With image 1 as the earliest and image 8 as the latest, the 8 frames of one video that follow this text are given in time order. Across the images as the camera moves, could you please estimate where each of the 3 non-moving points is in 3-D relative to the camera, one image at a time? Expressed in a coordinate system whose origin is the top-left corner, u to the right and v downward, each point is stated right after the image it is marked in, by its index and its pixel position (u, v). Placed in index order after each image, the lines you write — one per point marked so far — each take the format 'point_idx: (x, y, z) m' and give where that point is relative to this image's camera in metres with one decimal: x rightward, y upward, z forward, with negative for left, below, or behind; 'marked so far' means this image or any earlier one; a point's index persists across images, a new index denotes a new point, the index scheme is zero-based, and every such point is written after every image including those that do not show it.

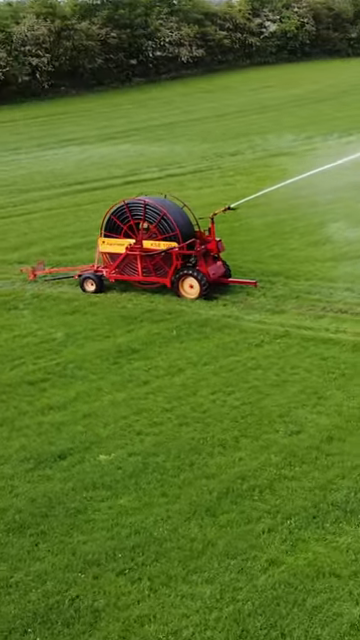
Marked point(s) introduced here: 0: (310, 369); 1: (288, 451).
0: (+1.6, -0.6, +10.3) m
1: (+1.1, -1.3, +8.5) m
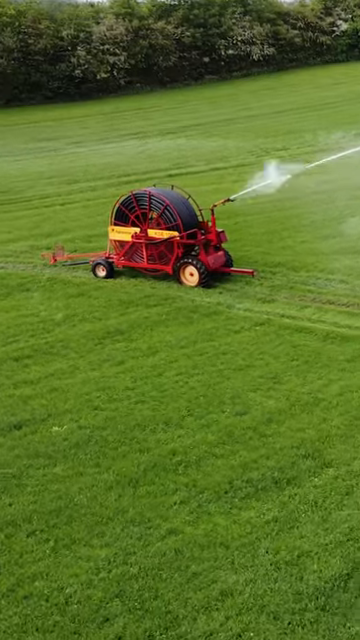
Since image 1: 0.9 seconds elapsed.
0: (+1.2, -0.4, +10.4) m
1: (+0.5, -1.1, +8.5) m
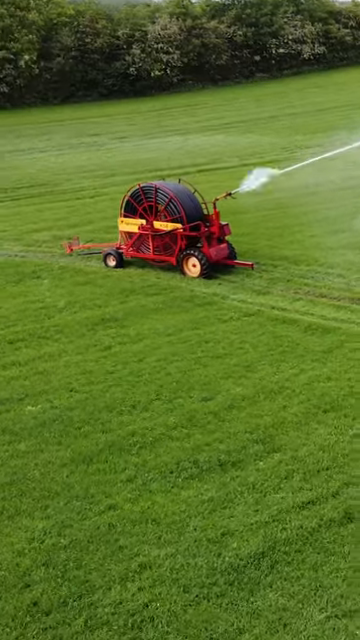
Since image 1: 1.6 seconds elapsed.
0: (+1.0, -0.3, +10.4) m
1: (+0.1, -1.0, +8.6) m
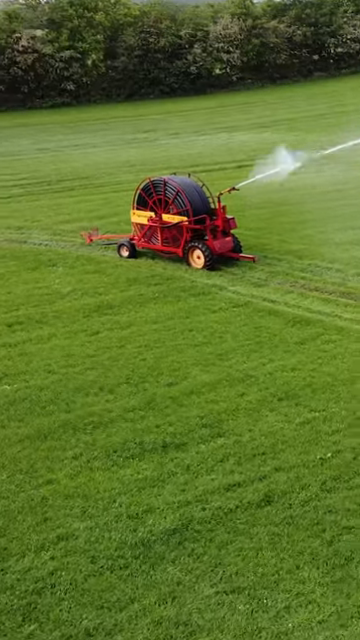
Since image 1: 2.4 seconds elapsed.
0: (+0.7, -0.2, +10.4) m
1: (-0.3, -0.8, +8.7) m
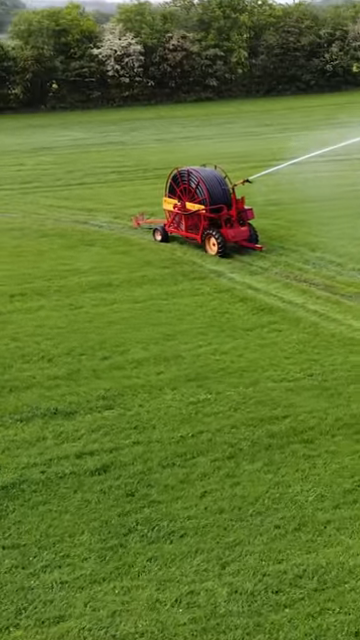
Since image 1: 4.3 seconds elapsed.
0: (+0.2, 0.0, +10.4) m
1: (-1.1, -0.5, +8.8) m
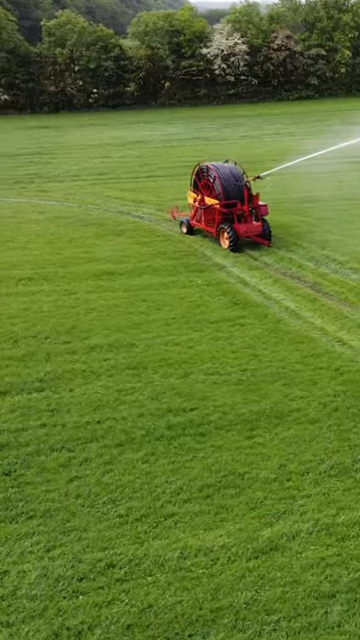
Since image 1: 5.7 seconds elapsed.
0: (-0.1, +0.1, +10.2) m
1: (-1.6, -0.3, +8.9) m
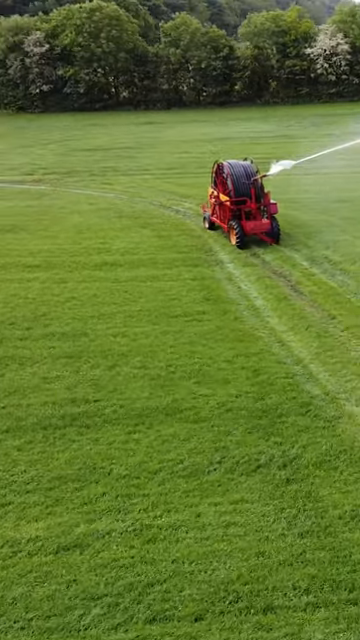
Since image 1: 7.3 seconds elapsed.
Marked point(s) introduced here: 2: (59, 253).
0: (-0.4, +0.2, +10.1) m
1: (-2.1, -0.2, +8.9) m
2: (-2.3, +1.2, +14.6) m
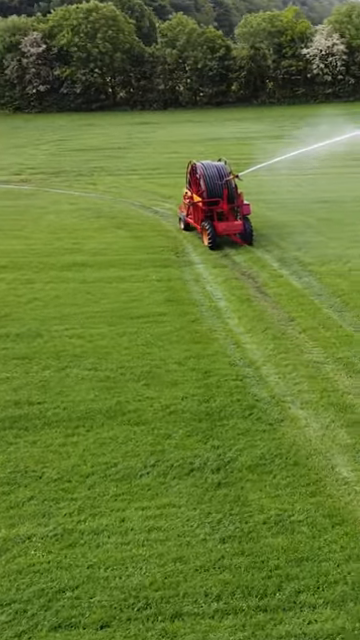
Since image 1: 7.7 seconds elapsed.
0: (-0.8, +0.2, +10.1) m
1: (-2.5, -0.2, +8.9) m
2: (-2.7, +1.2, +14.5) m
